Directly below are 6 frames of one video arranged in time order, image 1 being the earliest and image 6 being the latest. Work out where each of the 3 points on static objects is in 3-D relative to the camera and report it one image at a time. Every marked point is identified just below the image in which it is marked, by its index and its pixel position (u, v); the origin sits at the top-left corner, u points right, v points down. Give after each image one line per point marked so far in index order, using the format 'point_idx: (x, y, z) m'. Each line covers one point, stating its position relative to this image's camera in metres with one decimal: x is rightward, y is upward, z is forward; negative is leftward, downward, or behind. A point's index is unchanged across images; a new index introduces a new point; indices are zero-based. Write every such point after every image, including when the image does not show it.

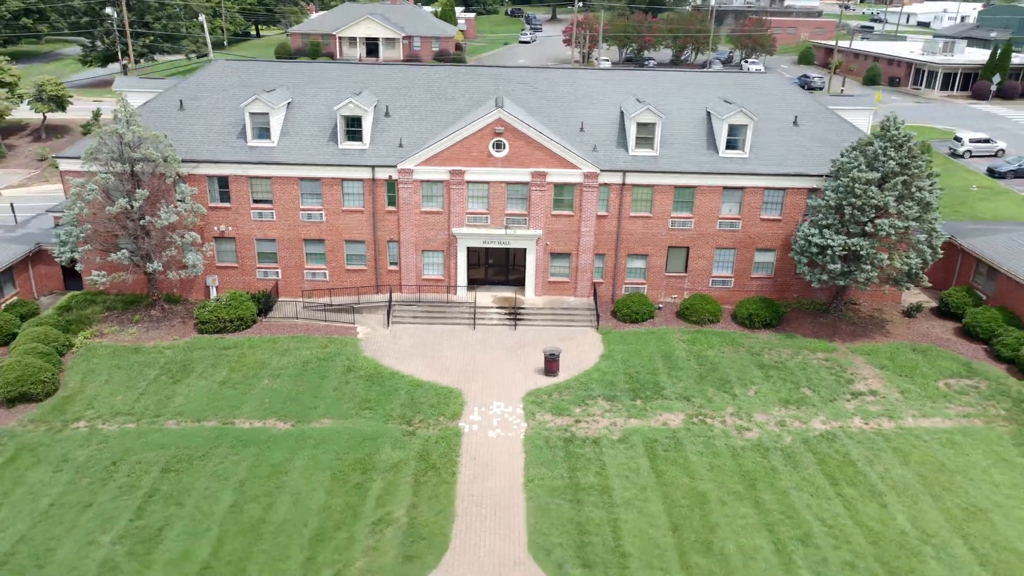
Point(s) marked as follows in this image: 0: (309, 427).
0: (-4.9, -3.3, +18.9) m
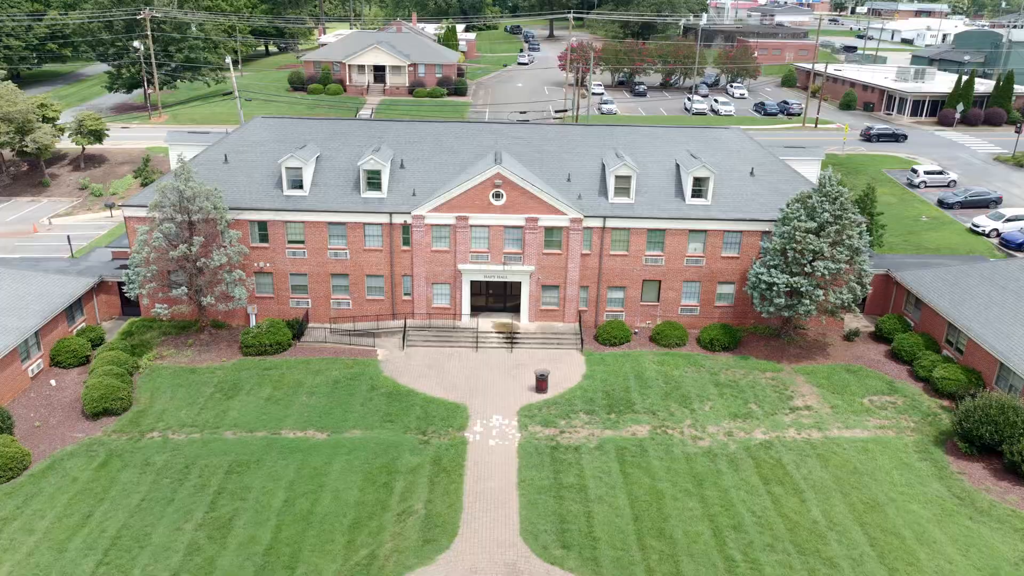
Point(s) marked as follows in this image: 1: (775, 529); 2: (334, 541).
0: (-5.0, -4.4, +23.1) m
1: (+6.4, -5.9, +19.2) m
2: (-4.3, -6.1, +19.0) m
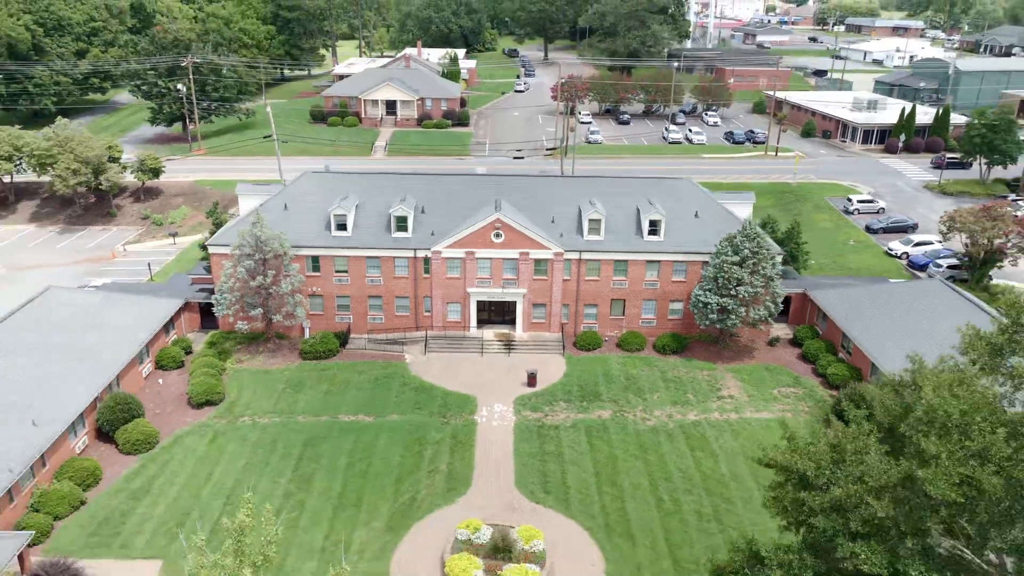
0: (-5.1, -5.2, +31.3) m
1: (+6.3, -6.7, +27.5) m
2: (-4.4, -7.0, +27.2) m
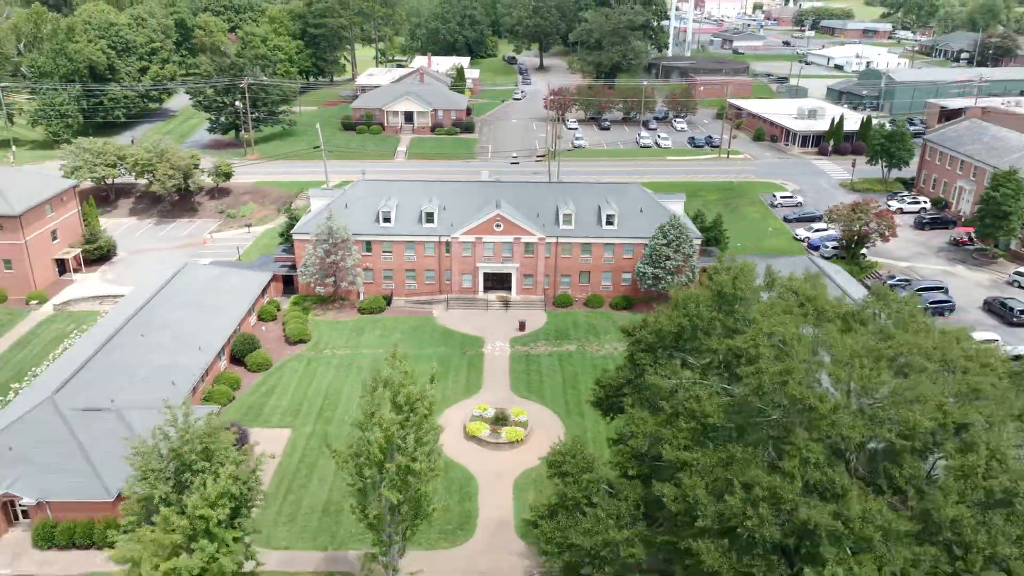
0: (-5.3, -3.7, +46.1) m
1: (+6.1, -5.2, +42.3) m
2: (-4.6, -5.5, +42.1) m
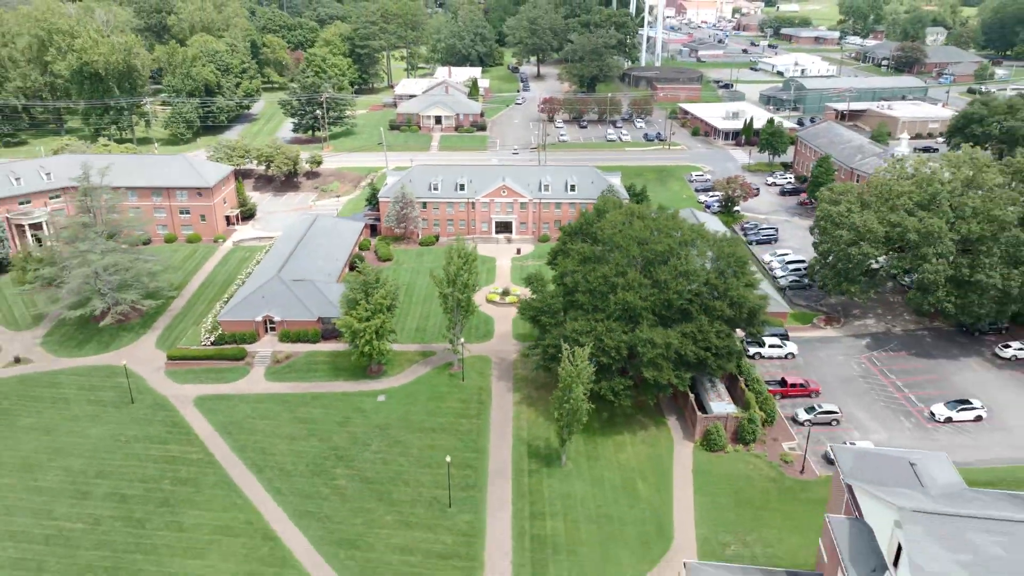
0: (-5.3, +2.3, +78.3) m
1: (+6.1, +0.8, +74.4) m
2: (-4.6, +0.4, +74.3) m
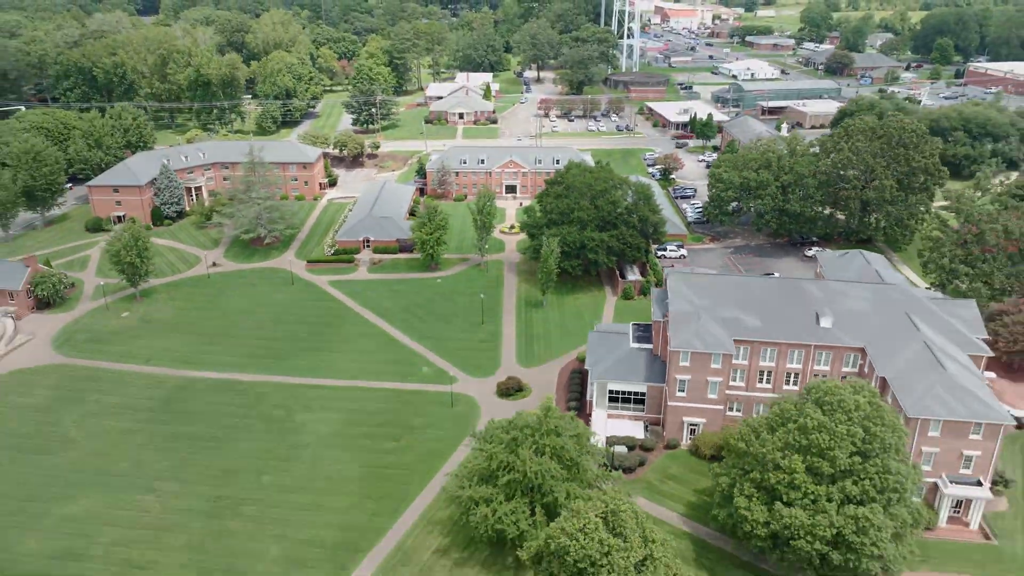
0: (-4.6, +11.1, +117.2) m
1: (+6.8, +9.6, +113.2) m
2: (-3.9, +9.2, +113.2) m
